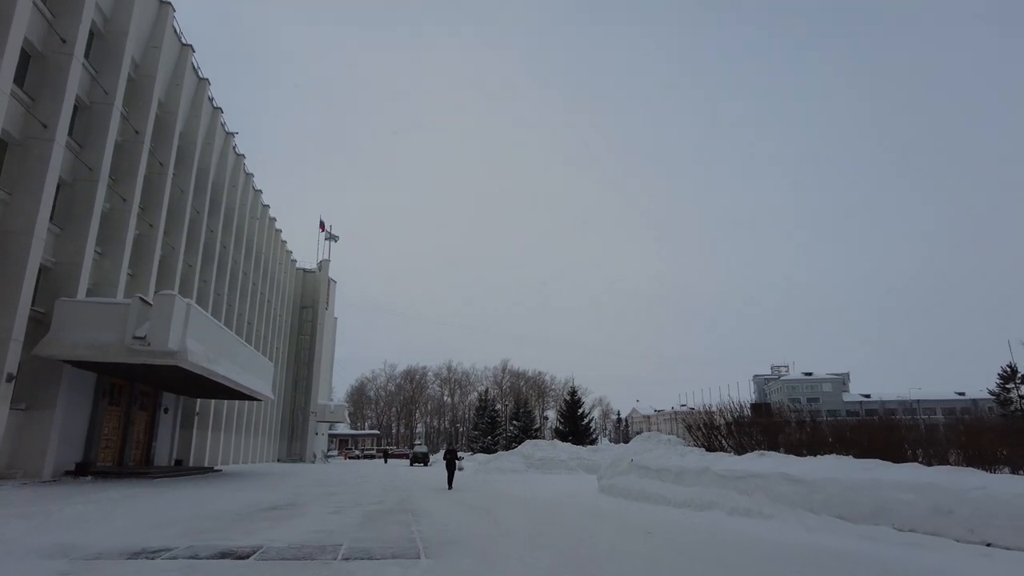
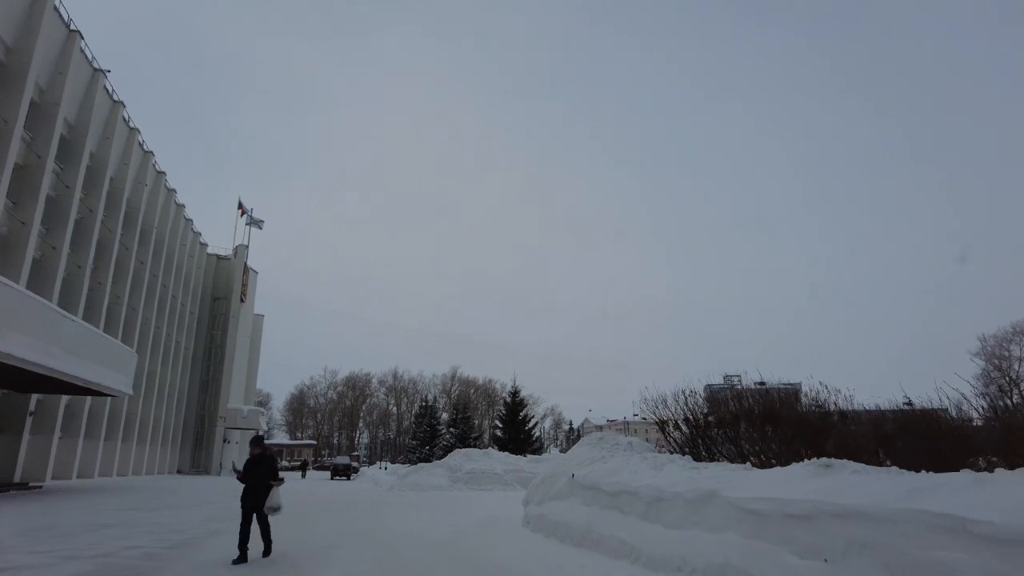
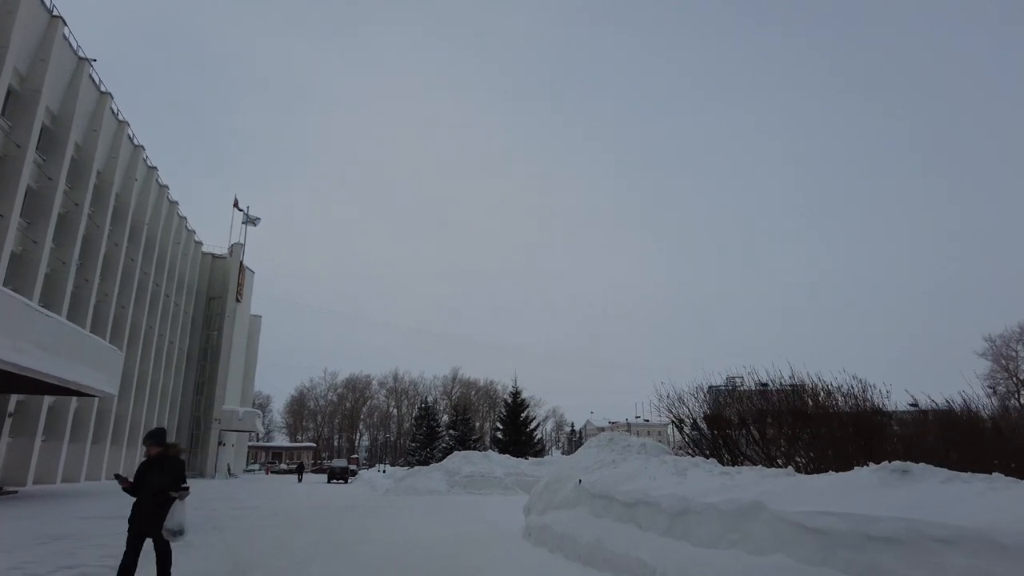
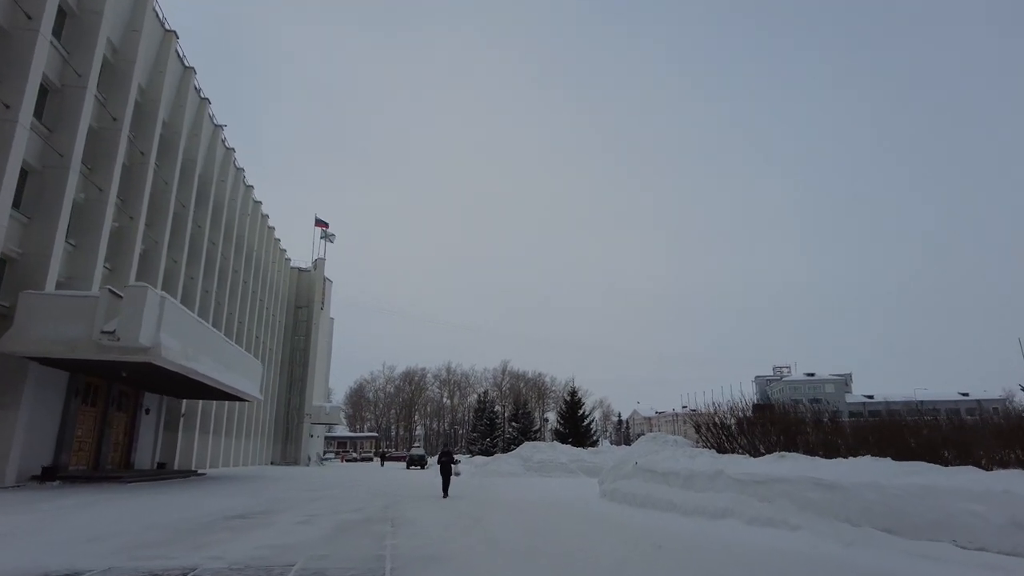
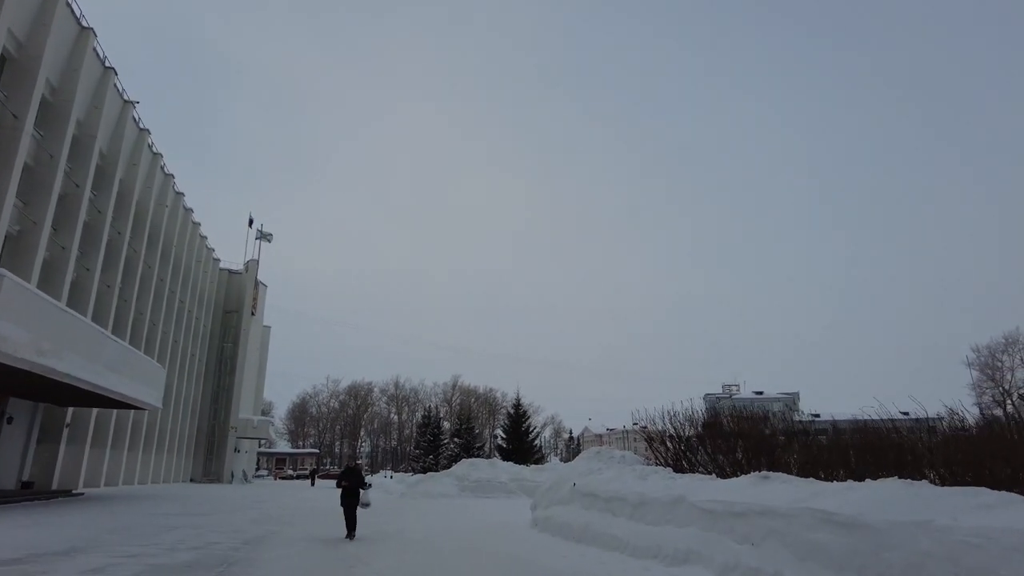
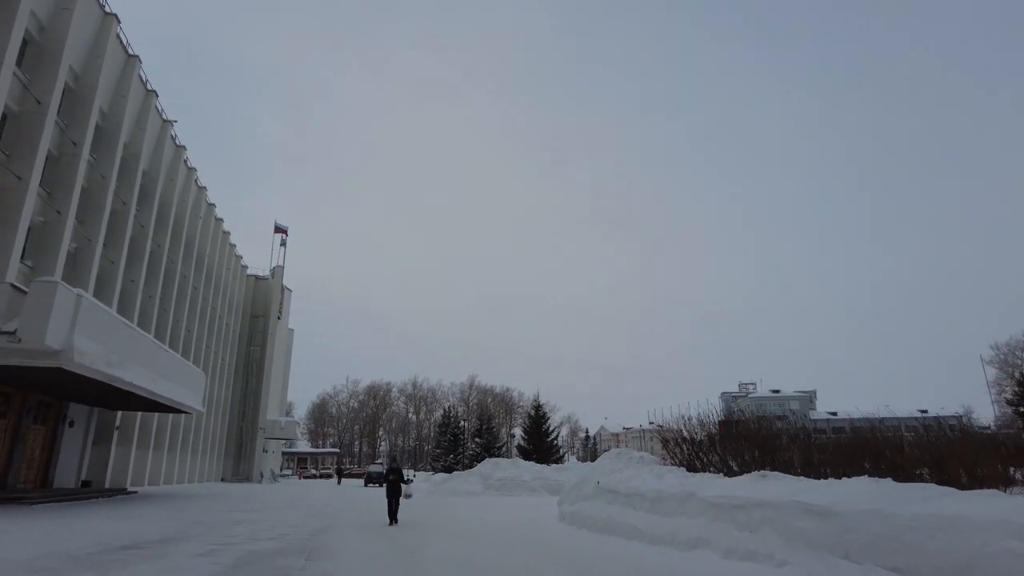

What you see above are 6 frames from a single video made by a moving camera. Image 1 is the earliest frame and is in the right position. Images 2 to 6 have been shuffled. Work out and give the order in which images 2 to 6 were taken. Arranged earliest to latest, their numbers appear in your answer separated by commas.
4, 6, 5, 2, 3
